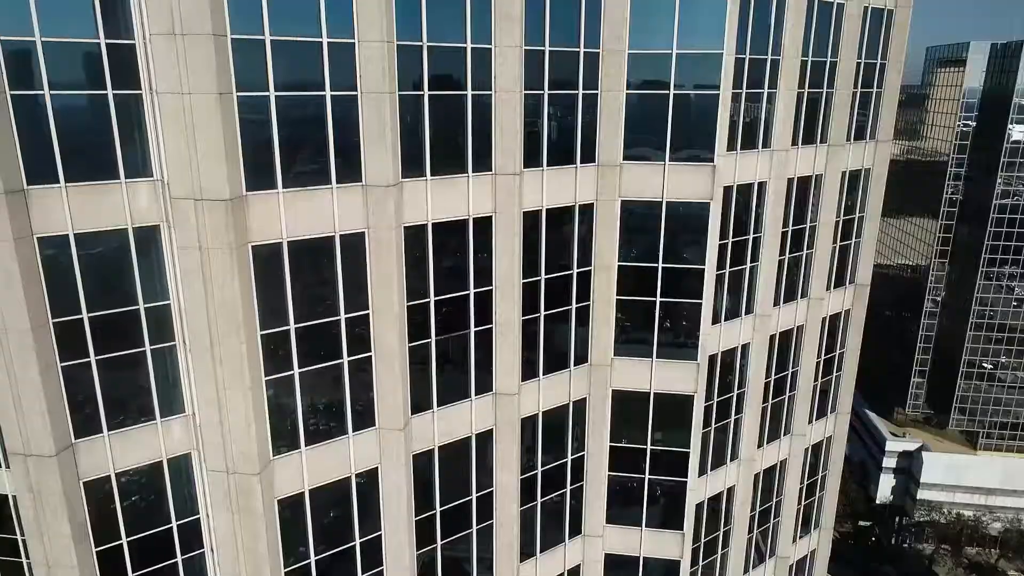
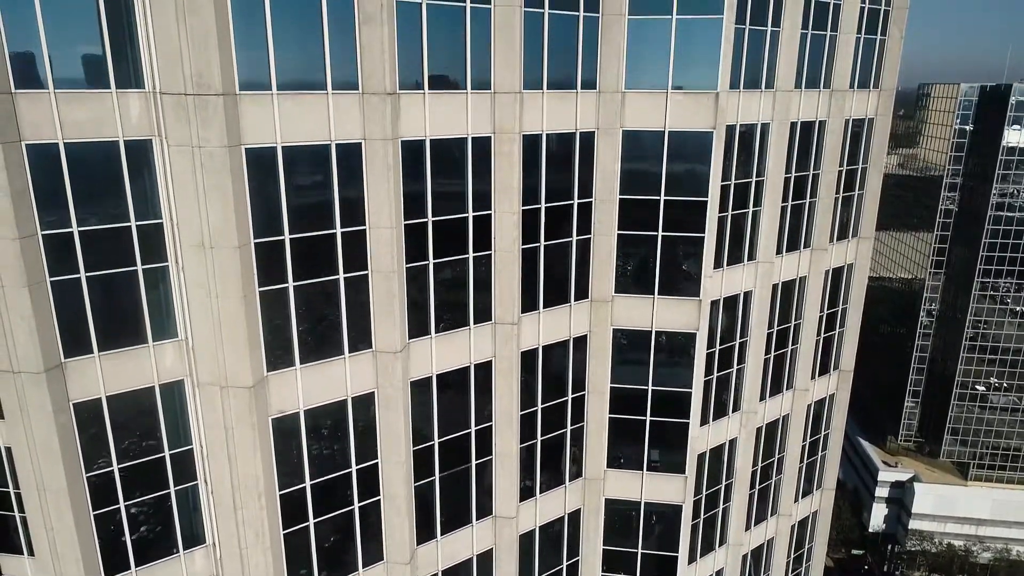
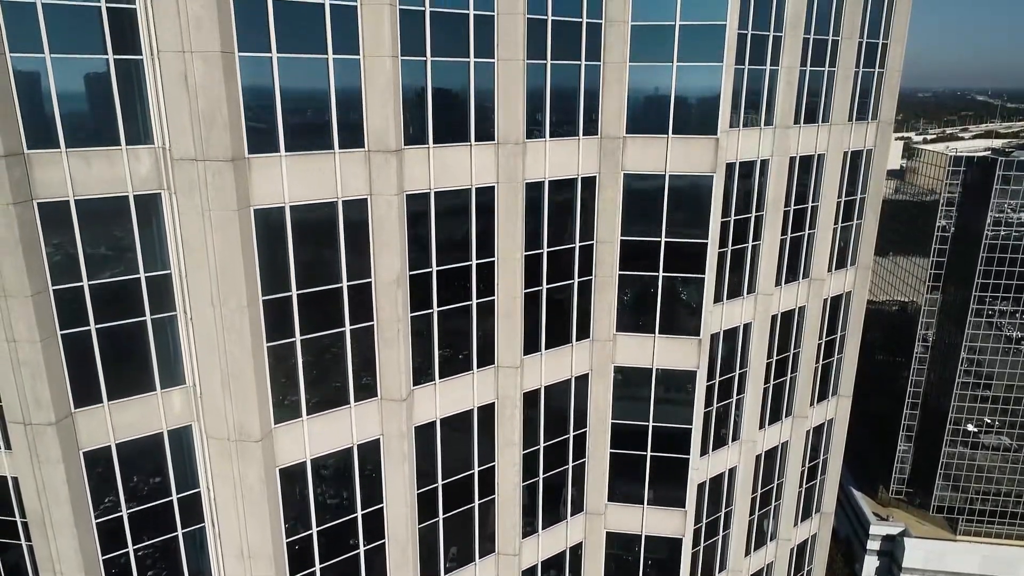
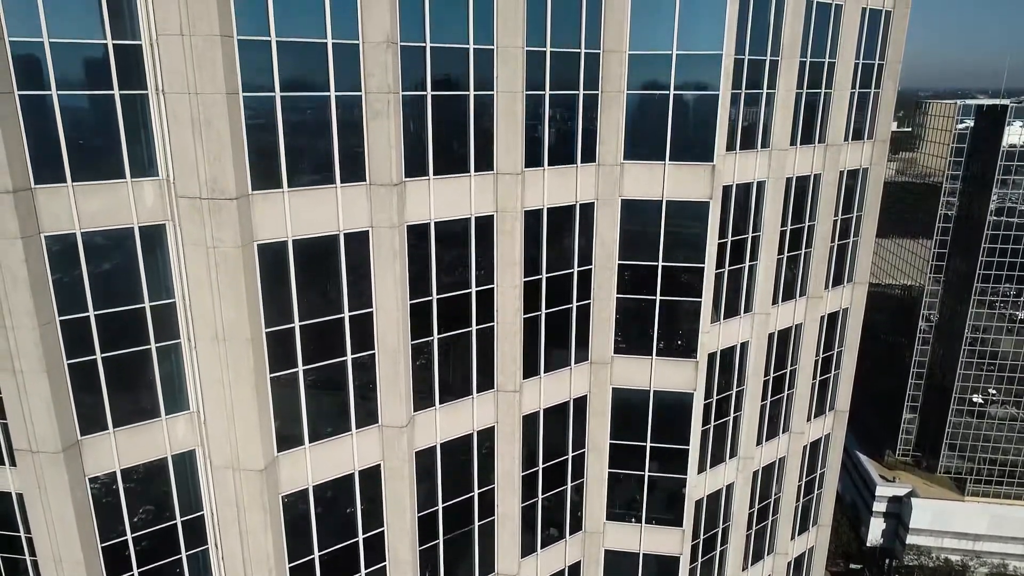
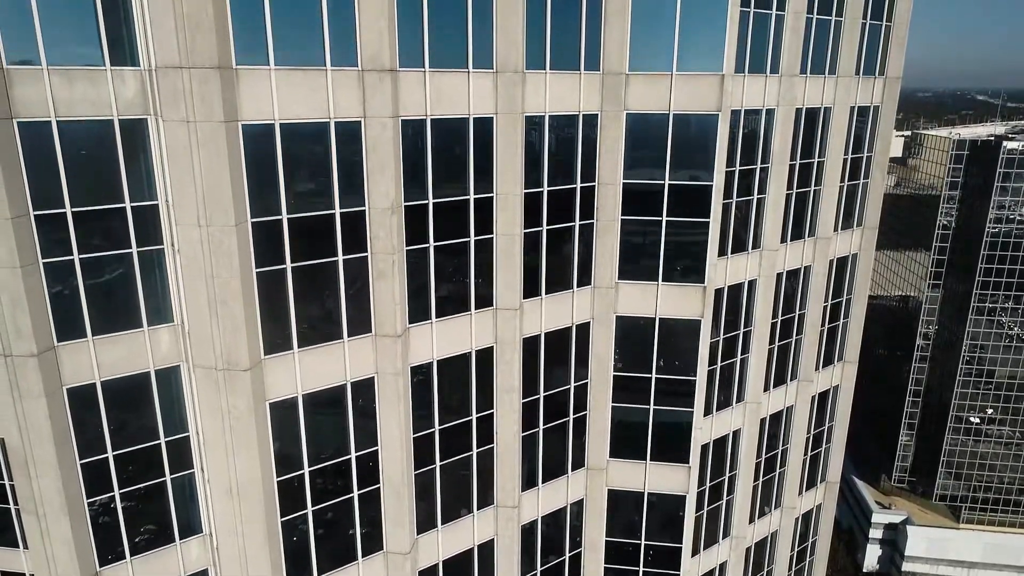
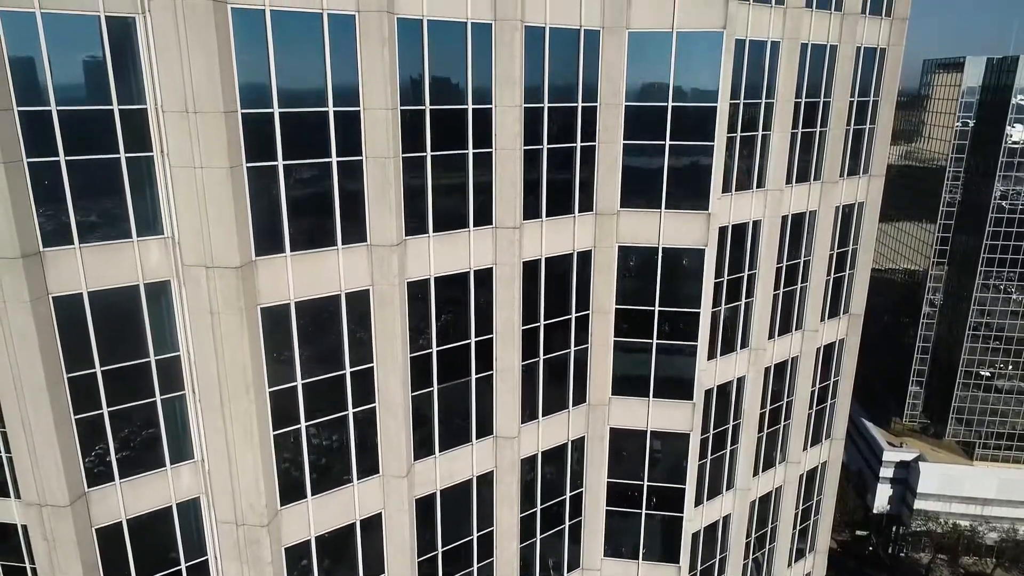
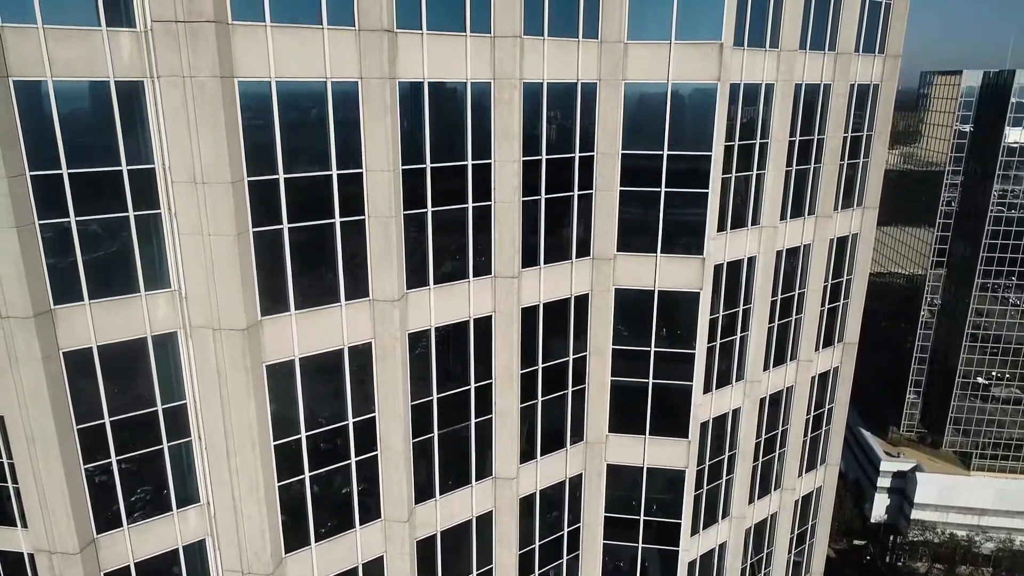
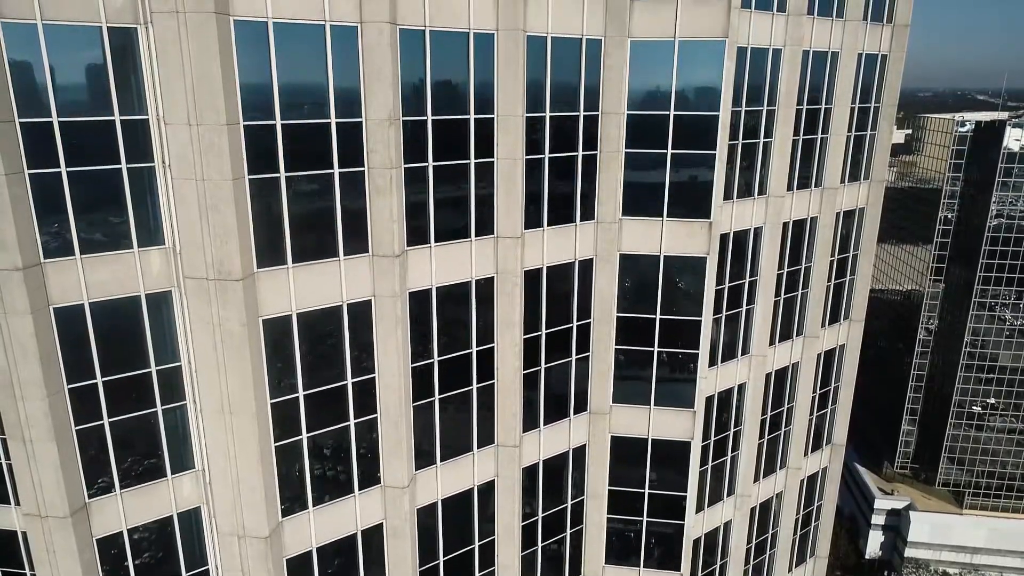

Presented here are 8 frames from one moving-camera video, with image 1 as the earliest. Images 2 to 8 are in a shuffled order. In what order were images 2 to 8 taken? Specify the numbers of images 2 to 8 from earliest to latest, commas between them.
6, 7, 2, 4, 8, 5, 3
